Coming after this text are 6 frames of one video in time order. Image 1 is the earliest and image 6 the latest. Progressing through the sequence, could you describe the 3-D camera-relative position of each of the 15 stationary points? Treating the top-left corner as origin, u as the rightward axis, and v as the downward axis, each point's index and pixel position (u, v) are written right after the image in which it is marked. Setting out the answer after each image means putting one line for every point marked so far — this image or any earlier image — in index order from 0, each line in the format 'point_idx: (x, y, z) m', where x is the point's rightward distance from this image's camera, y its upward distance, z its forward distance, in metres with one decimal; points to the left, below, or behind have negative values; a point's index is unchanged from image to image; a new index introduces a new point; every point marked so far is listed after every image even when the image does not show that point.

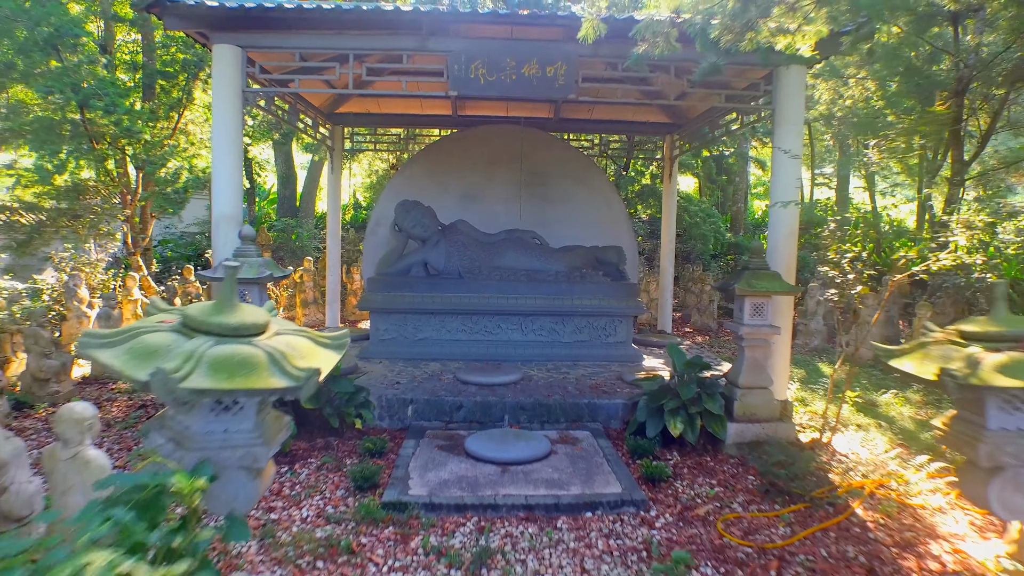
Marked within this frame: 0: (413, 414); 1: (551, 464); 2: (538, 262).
0: (-0.7, -0.9, +3.9) m
1: (+0.3, -1.0, +3.3) m
2: (+0.2, +0.3, +5.3) m
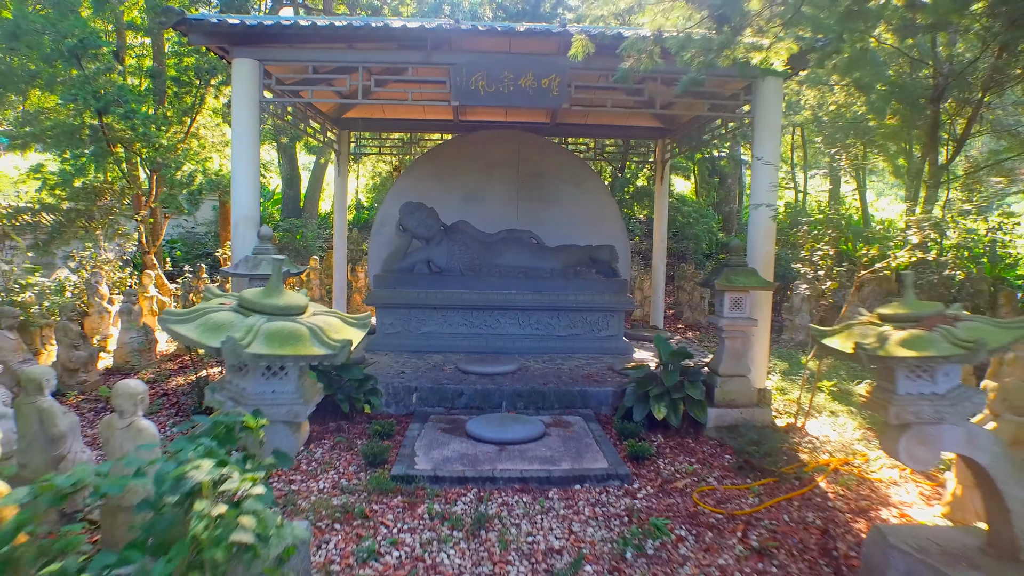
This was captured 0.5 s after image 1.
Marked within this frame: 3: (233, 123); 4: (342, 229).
0: (-0.7, -0.9, +4.2) m
1: (+0.2, -1.0, +3.6) m
2: (+0.2, +0.3, +5.6) m
3: (-2.2, +1.3, +4.3) m
4: (-2.2, +0.8, +7.2) m
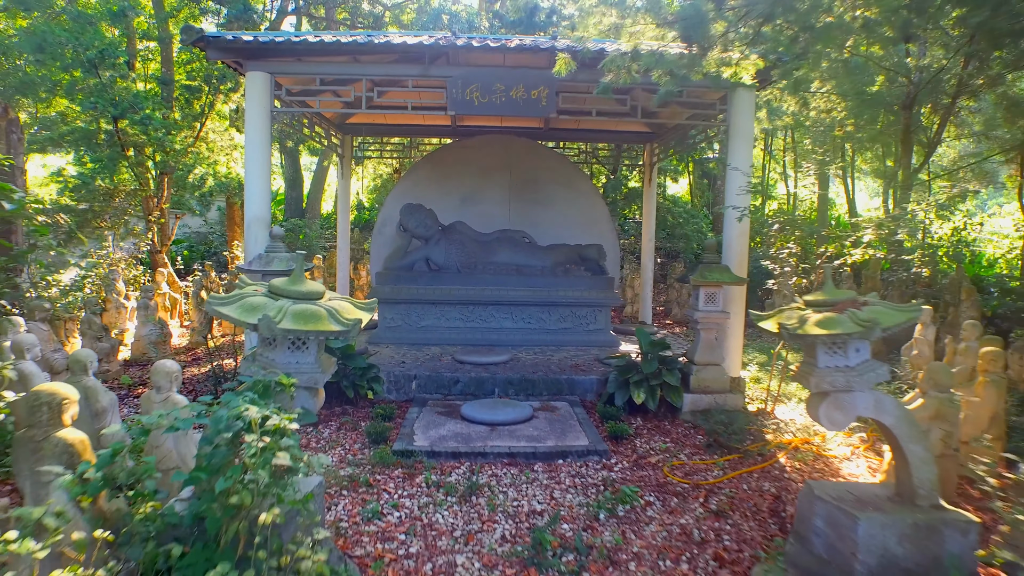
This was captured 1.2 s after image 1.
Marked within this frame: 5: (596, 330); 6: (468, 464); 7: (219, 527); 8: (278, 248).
0: (-0.8, -0.8, +4.5) m
1: (+0.2, -1.0, +3.9) m
2: (+0.2, +0.3, +6.0) m
3: (-2.3, +1.3, +4.7) m
4: (-2.3, +0.8, +7.5) m
5: (+0.9, -0.4, +5.7) m
6: (-0.3, -1.1, +3.4) m
7: (-0.8, -0.7, +1.5) m
8: (-1.8, +0.3, +4.2) m
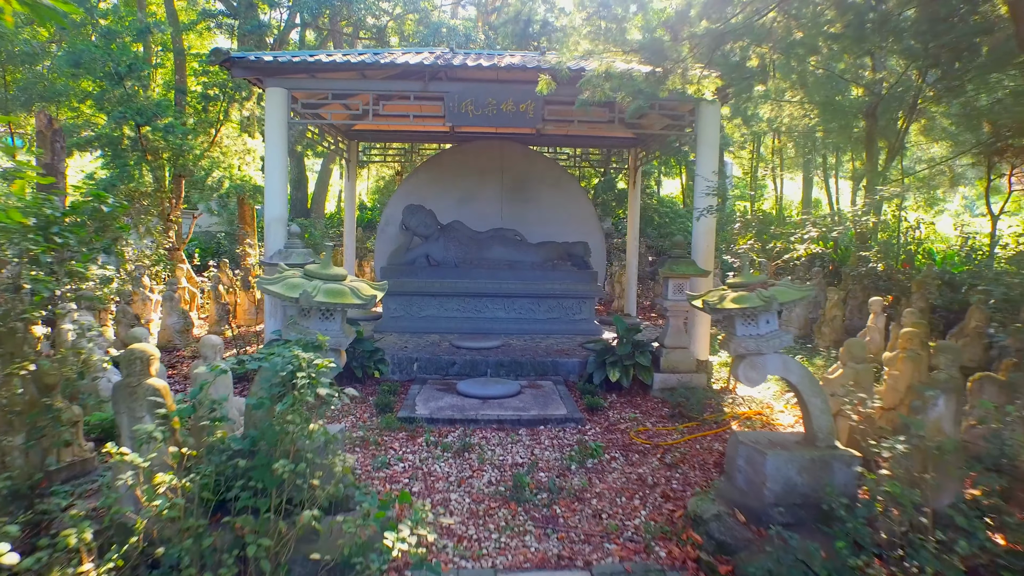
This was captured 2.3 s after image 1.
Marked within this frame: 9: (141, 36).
0: (-0.9, -0.8, +5.1) m
1: (+0.1, -0.9, +4.5) m
2: (+0.1, +0.4, +6.5) m
3: (-2.4, +1.4, +5.3) m
4: (-2.4, +0.9, +8.1) m
5: (+0.8, -0.4, +6.3) m
6: (-0.4, -1.0, +3.9) m
7: (-0.9, -0.6, +2.1) m
8: (-1.9, +0.4, +4.8) m
9: (-4.9, +3.3, +7.1) m
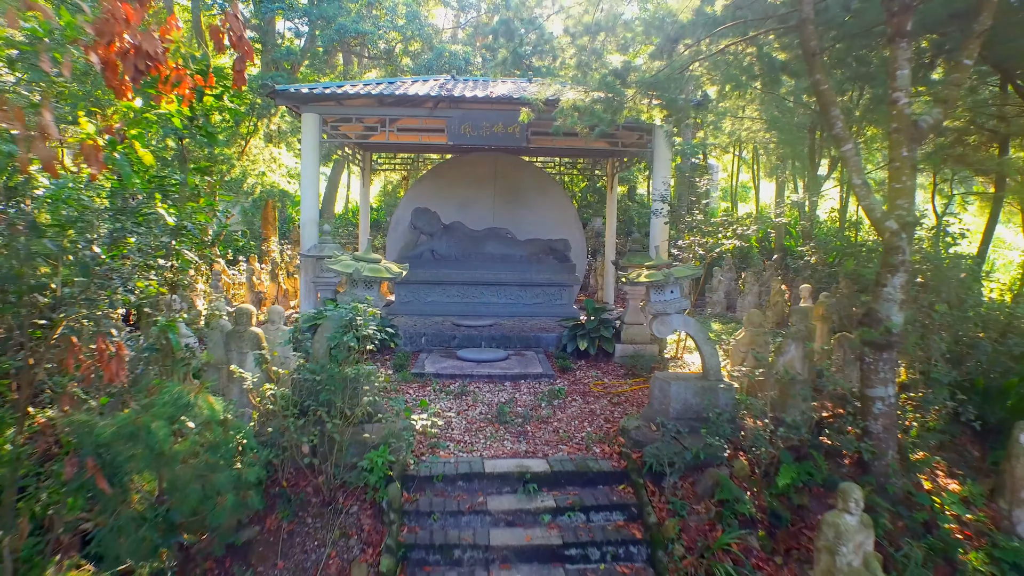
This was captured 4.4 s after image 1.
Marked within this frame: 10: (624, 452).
0: (-1.0, -0.6, +6.3) m
1: (0.0, -0.8, +5.7) m
2: (0.0, +0.5, +7.7) m
3: (-2.5, +1.6, +6.4) m
4: (-2.5, +1.0, +9.3) m
5: (+0.7, -0.2, +7.5) m
6: (-0.5, -0.9, +5.1) m
7: (-1.0, -0.5, +3.3) m
8: (-2.0, +0.5, +6.0) m
9: (-5.0, +3.4, +8.3) m
10: (+0.8, -1.1, +3.7) m
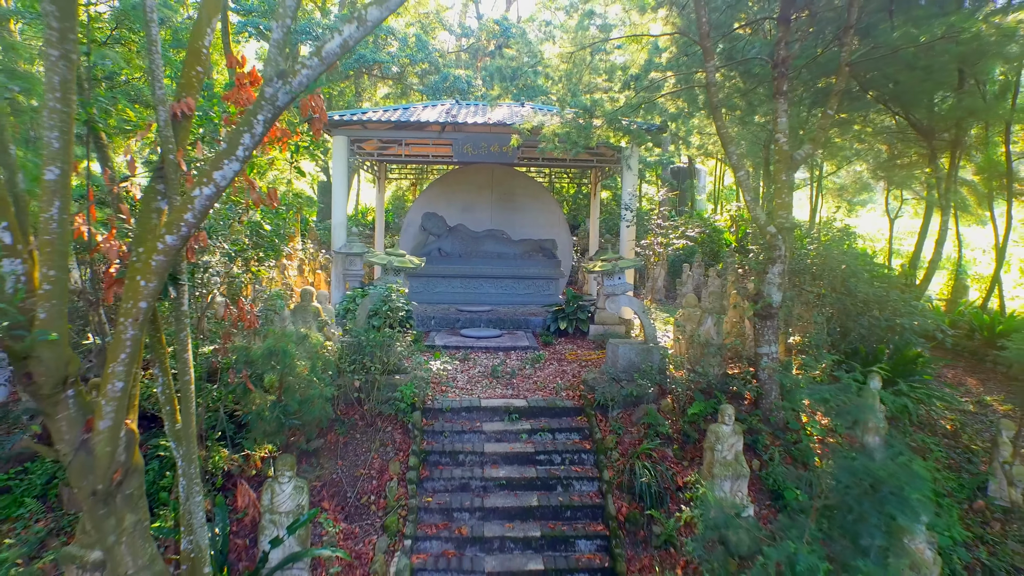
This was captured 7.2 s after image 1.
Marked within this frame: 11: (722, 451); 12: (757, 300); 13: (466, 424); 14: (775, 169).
0: (-1.1, -0.5, +7.6) m
1: (-0.1, -0.6, +7.0) m
2: (-0.1, +0.7, +9.1) m
3: (-2.6, +1.7, +7.8) m
4: (-2.6, +1.2, +10.6) m
5: (+0.6, -0.1, +8.8) m
6: (-0.6, -0.8, +6.5) m
7: (-1.1, -0.3, +4.6) m
8: (-2.1, +0.6, +7.3) m
9: (-5.1, +3.6, +9.7) m
10: (+0.7, -1.0, +5.0) m
11: (+1.5, -1.2, +4.0) m
12: (+2.2, -0.1, +4.9) m
13: (-0.4, -1.2, +4.7) m
14: (+2.3, +1.1, +4.8) m
